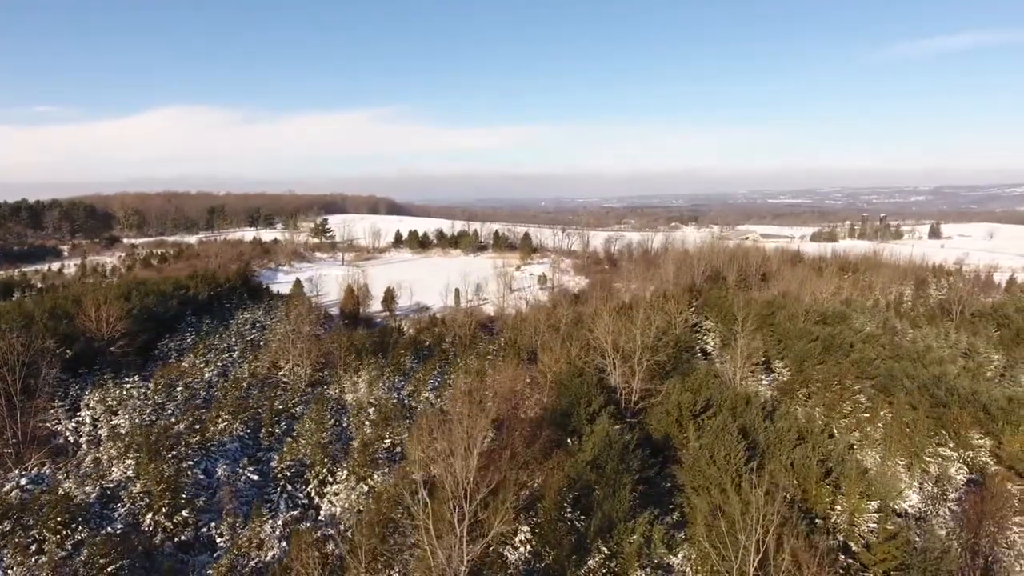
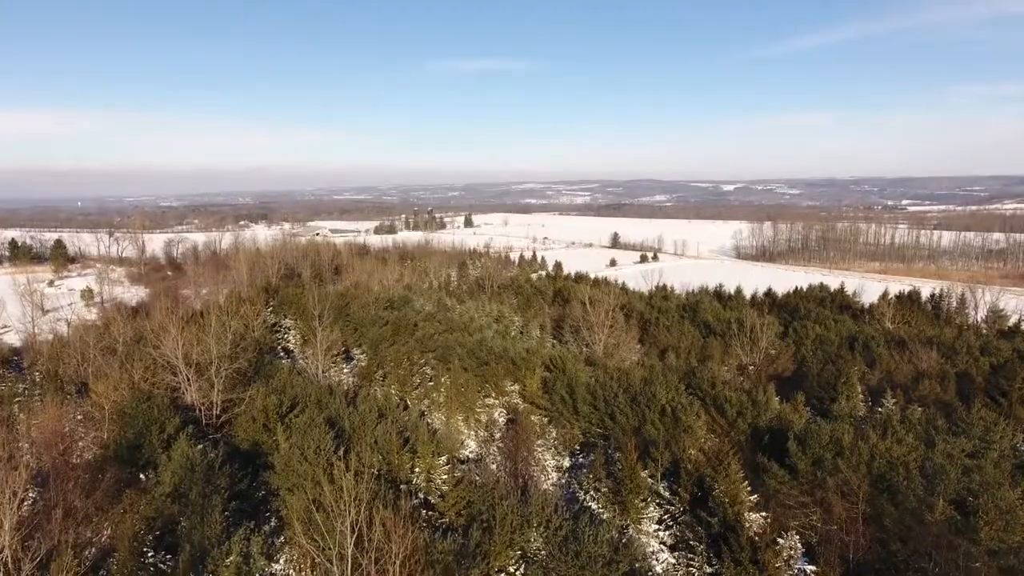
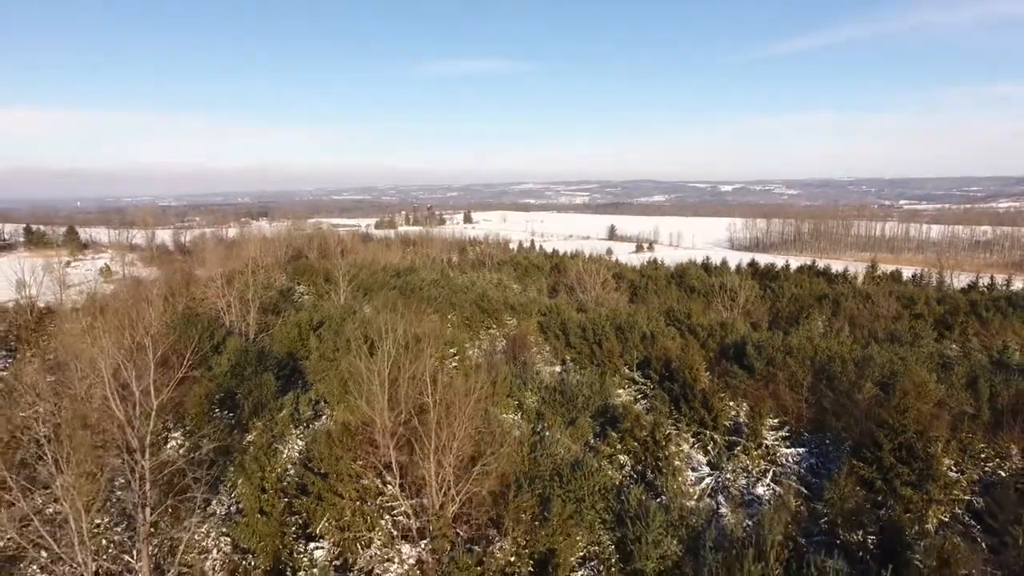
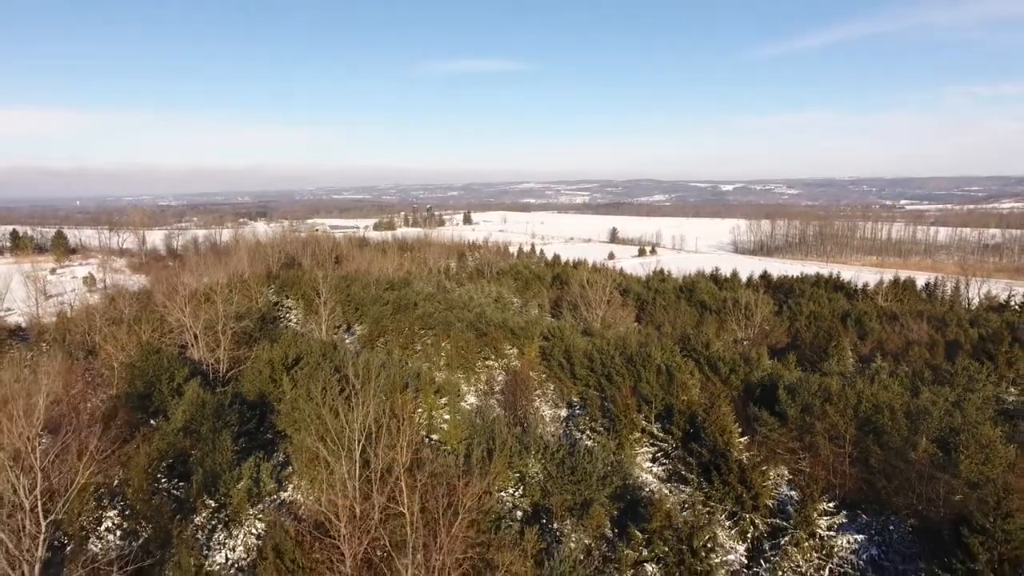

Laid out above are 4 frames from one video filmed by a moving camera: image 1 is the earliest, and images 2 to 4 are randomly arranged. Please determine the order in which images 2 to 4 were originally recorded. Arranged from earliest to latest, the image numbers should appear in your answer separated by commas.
2, 4, 3
